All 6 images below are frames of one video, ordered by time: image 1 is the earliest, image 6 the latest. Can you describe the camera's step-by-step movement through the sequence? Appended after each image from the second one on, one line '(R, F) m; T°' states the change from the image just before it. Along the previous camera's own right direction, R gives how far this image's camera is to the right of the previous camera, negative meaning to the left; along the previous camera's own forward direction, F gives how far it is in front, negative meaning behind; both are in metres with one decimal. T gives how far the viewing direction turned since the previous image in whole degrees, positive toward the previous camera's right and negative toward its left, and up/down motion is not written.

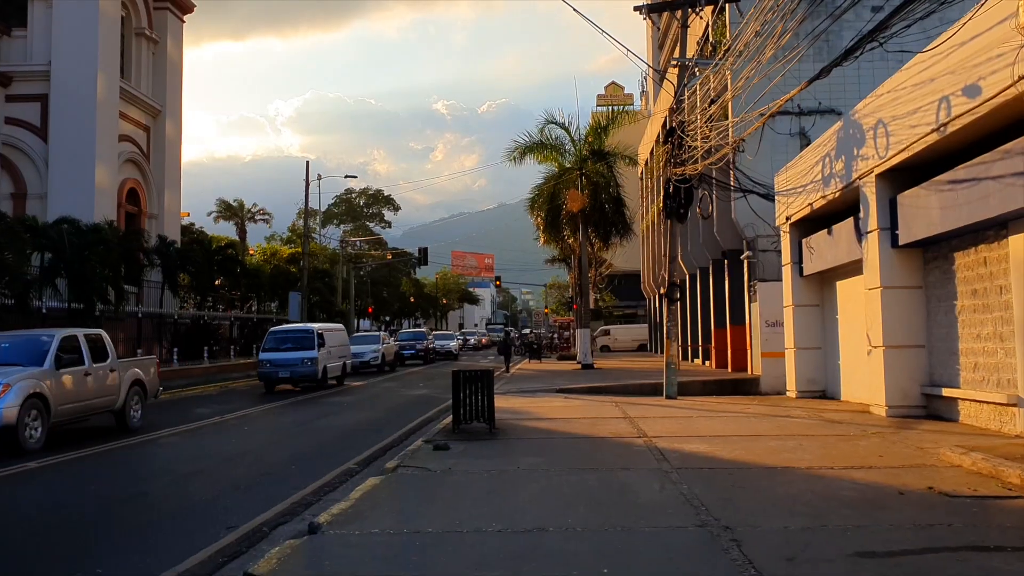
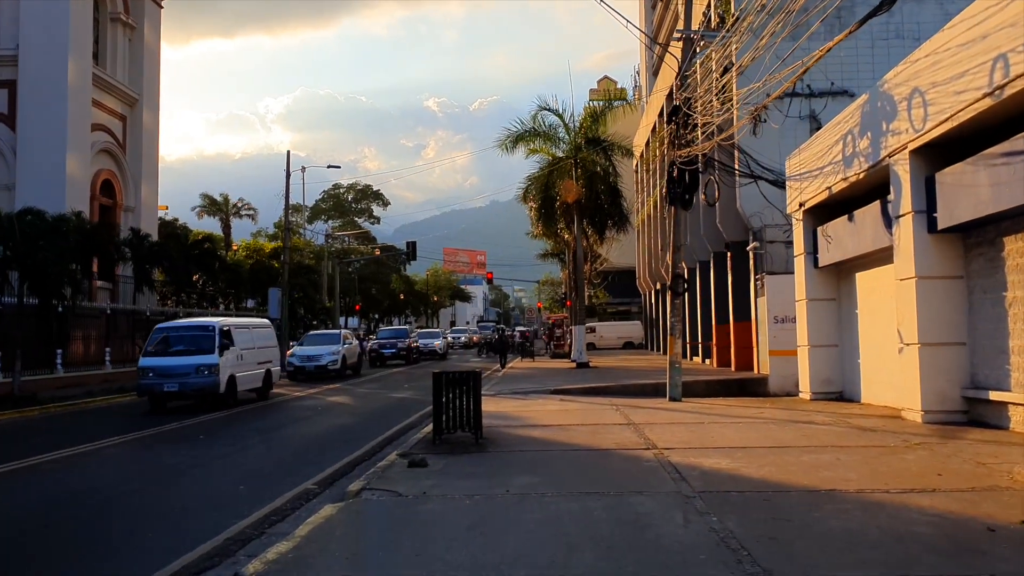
(0.0, +1.6) m; +1°
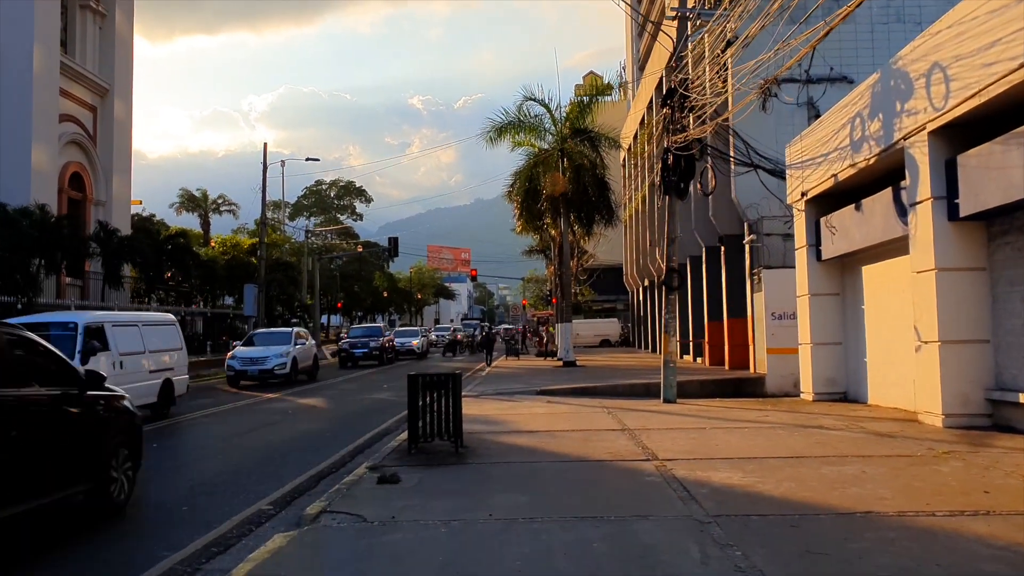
(0.0, +1.1) m; +1°
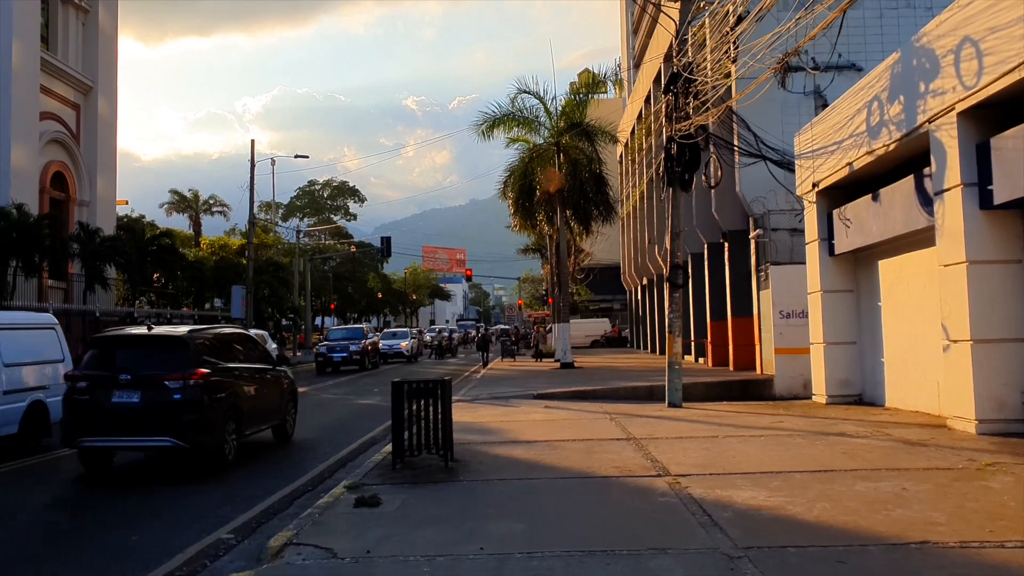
(0.0, +1.0) m; 0°
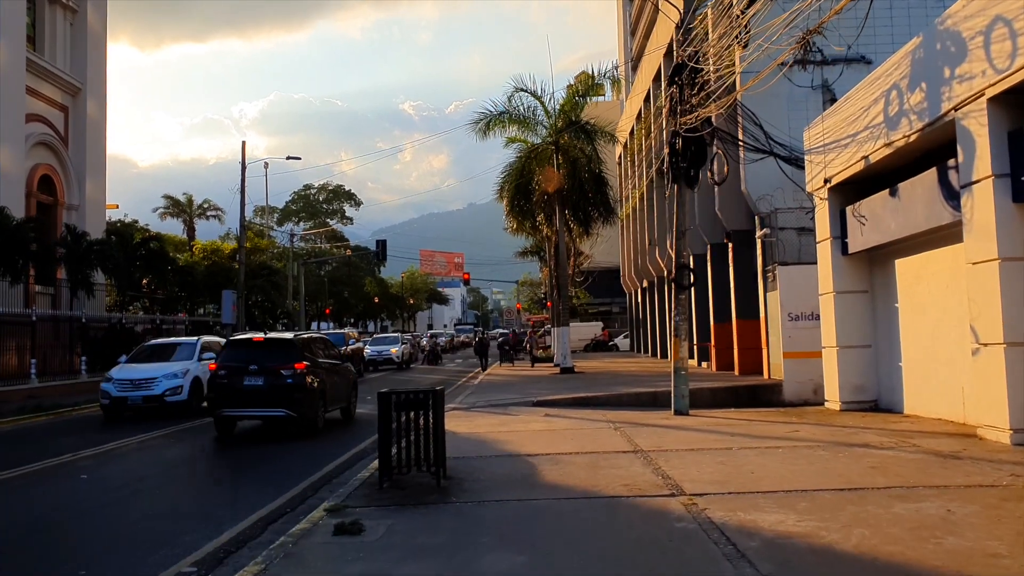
(0.0, +0.8) m; 0°
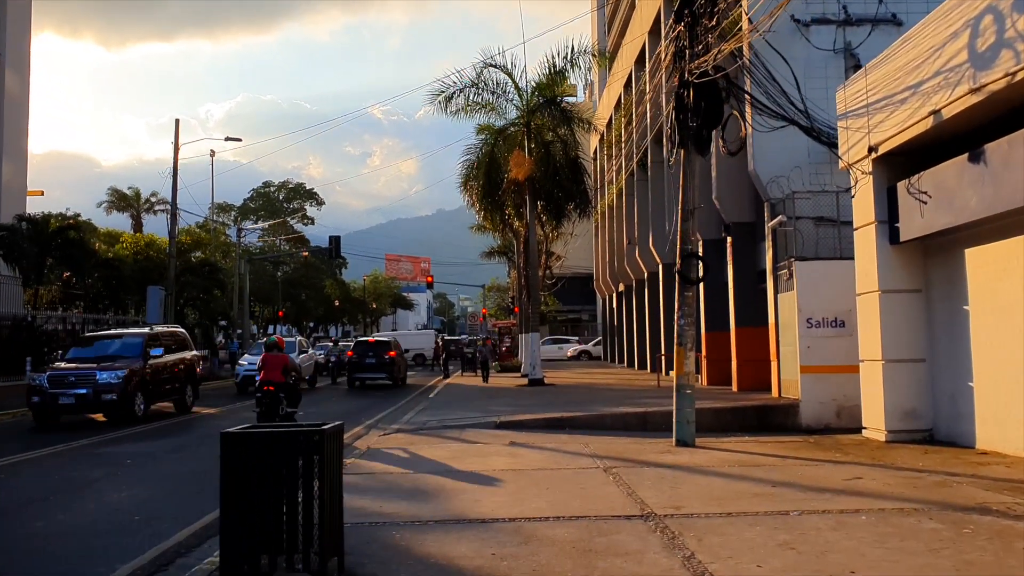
(+0.1, +3.4) m; +2°
